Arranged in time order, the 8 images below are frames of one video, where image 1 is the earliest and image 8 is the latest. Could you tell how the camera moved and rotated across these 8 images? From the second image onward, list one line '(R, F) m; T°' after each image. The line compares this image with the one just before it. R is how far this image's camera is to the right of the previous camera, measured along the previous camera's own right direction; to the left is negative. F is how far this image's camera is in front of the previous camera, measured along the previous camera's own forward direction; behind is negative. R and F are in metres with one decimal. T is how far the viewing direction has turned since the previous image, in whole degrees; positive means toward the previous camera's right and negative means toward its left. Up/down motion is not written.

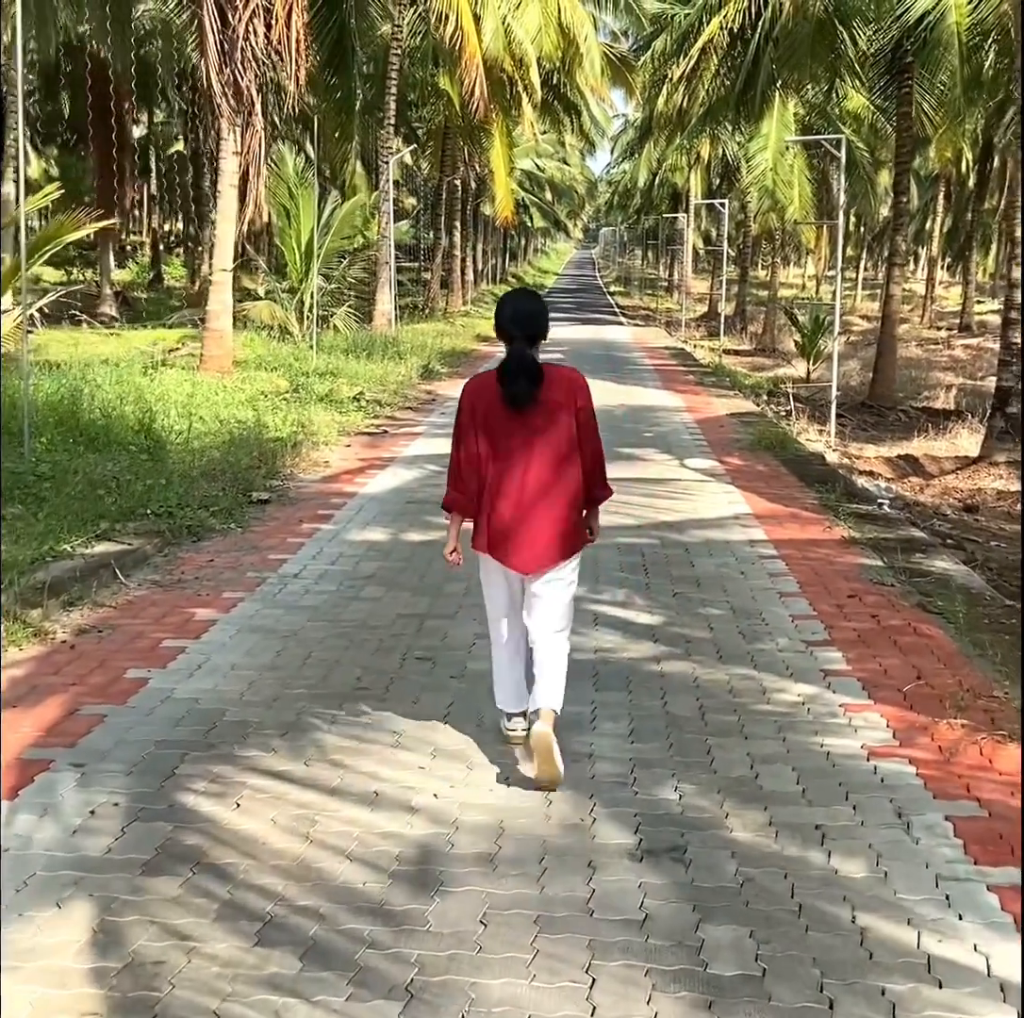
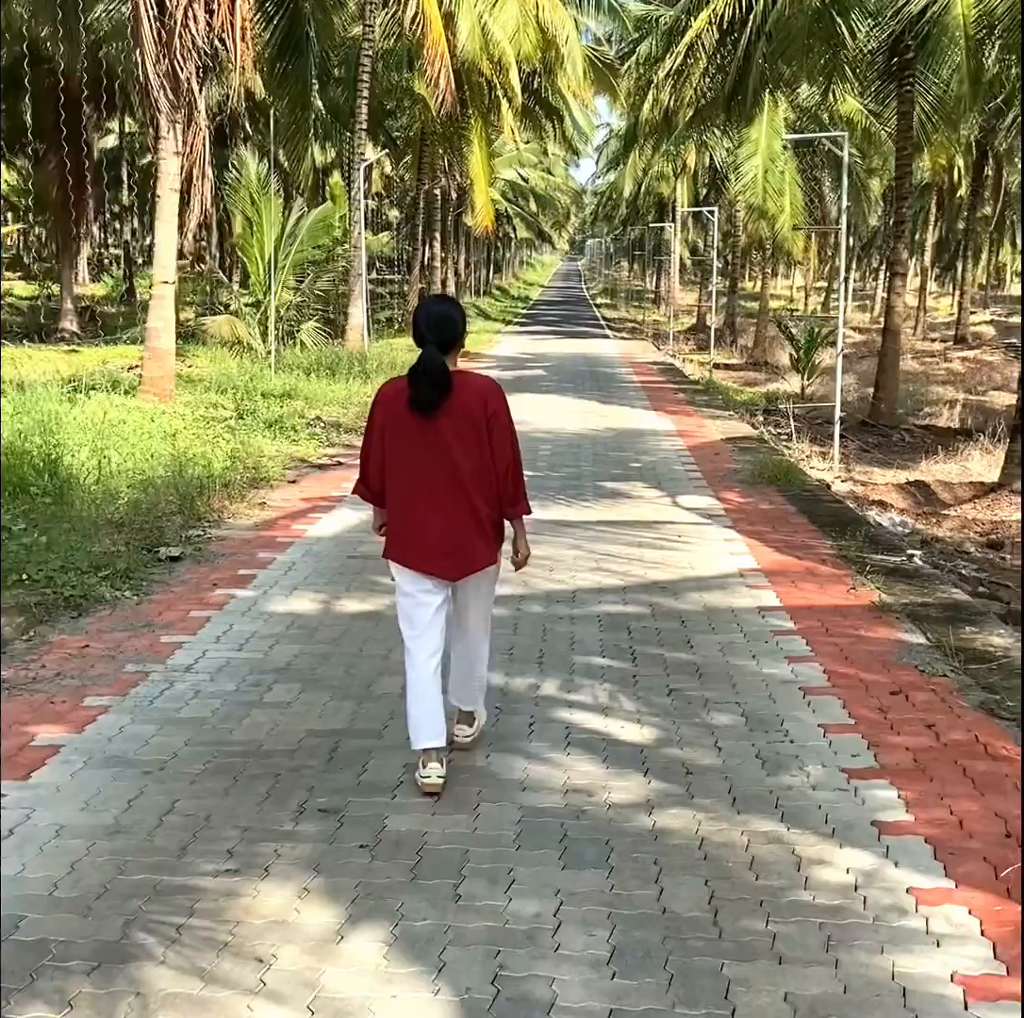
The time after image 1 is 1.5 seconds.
(+0.2, +1.3) m; +1°
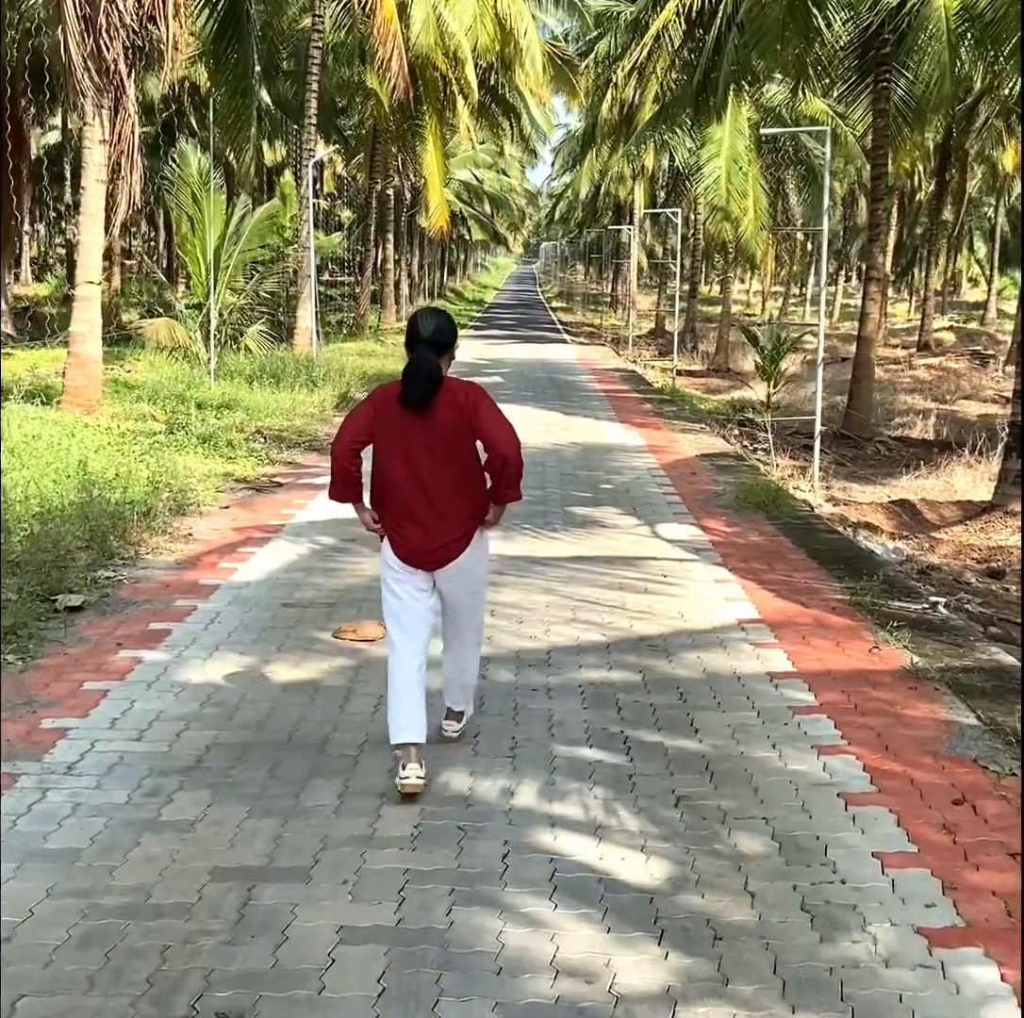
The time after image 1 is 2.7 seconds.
(0.0, +1.0) m; +2°
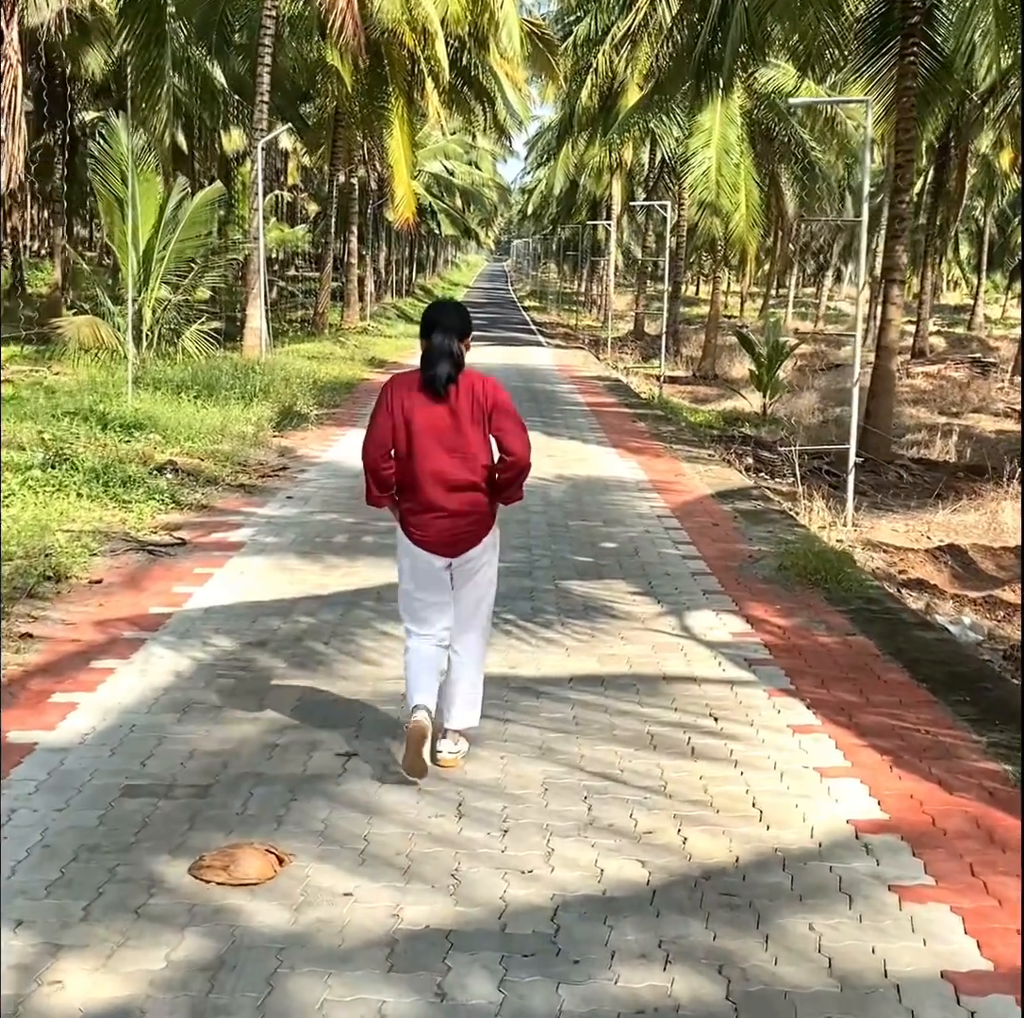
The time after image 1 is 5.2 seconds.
(0.0, +2.2) m; +2°
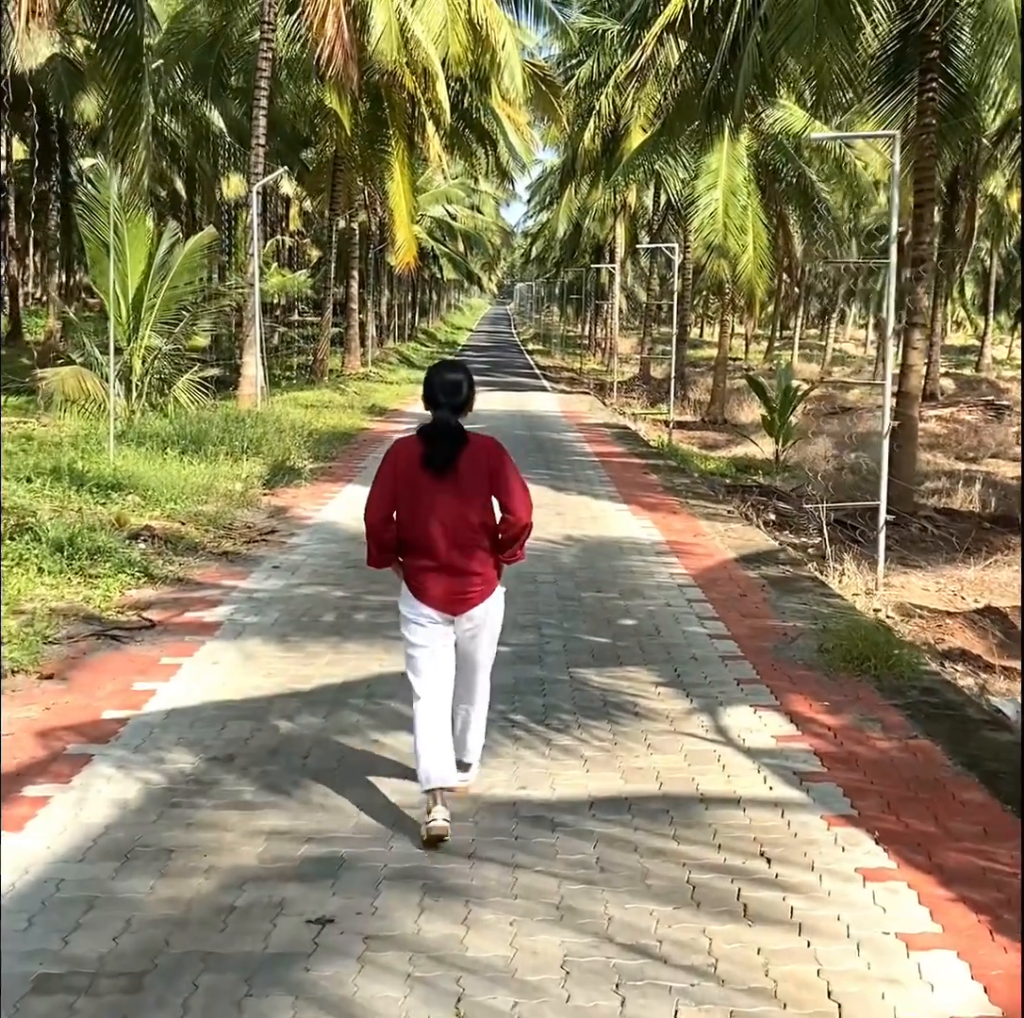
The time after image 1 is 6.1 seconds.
(0.0, +0.7) m; 0°
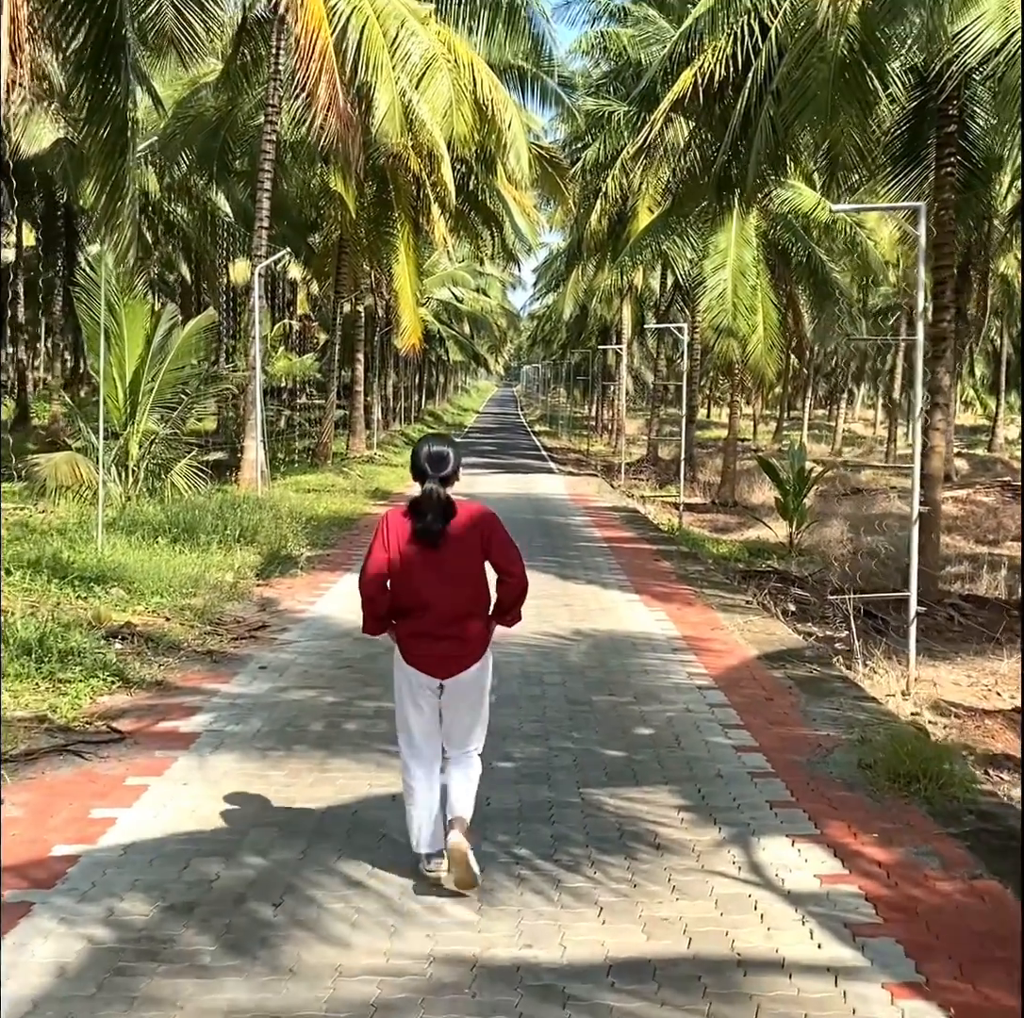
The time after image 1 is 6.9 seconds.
(0.0, +0.5) m; 0°
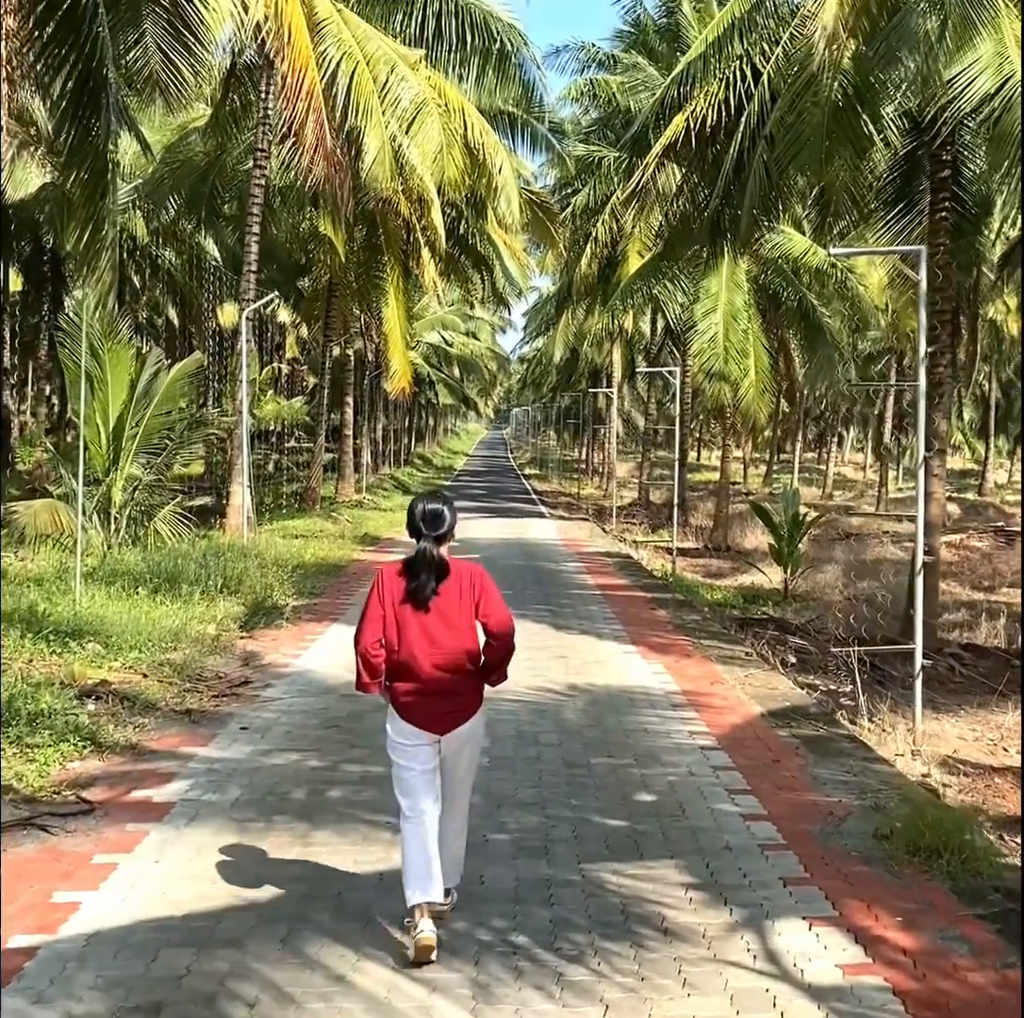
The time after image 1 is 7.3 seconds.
(0.0, +0.3) m; +1°
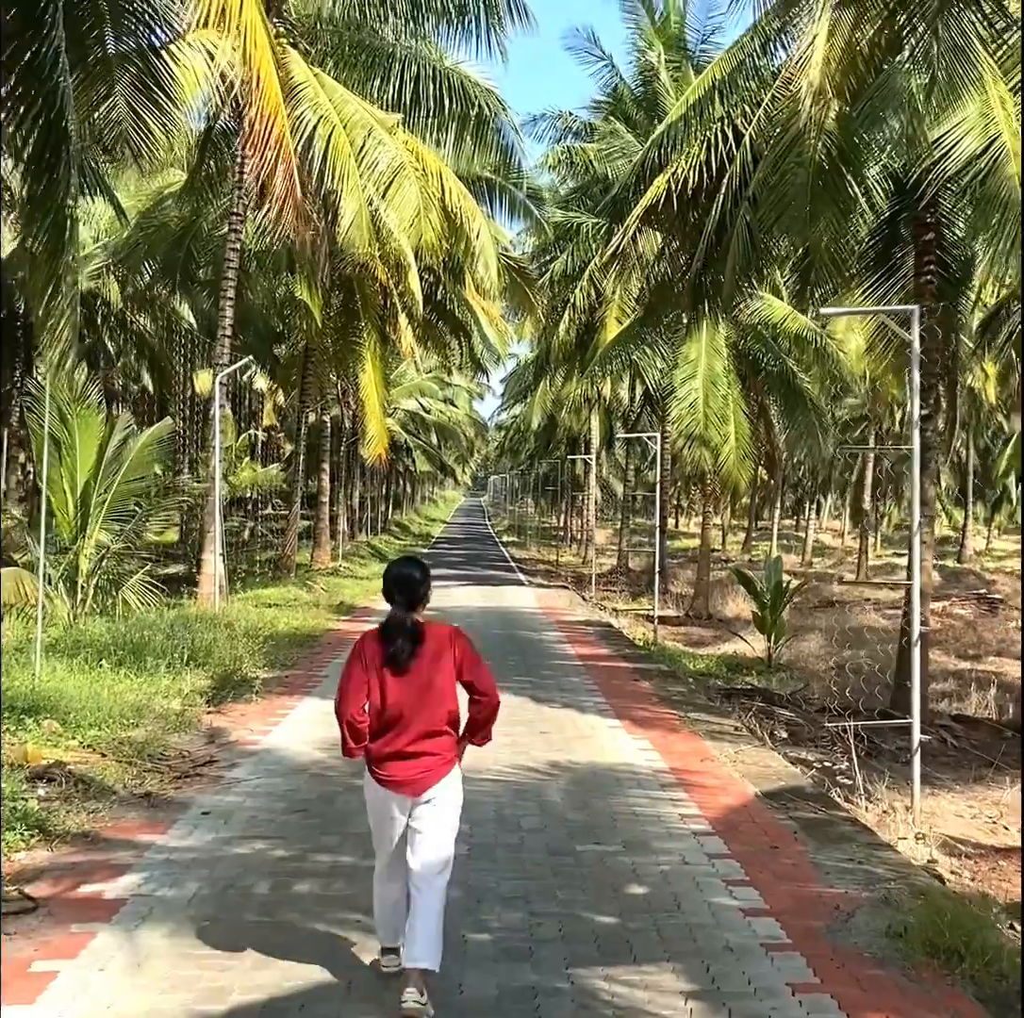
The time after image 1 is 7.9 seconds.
(0.0, +0.3) m; +1°
